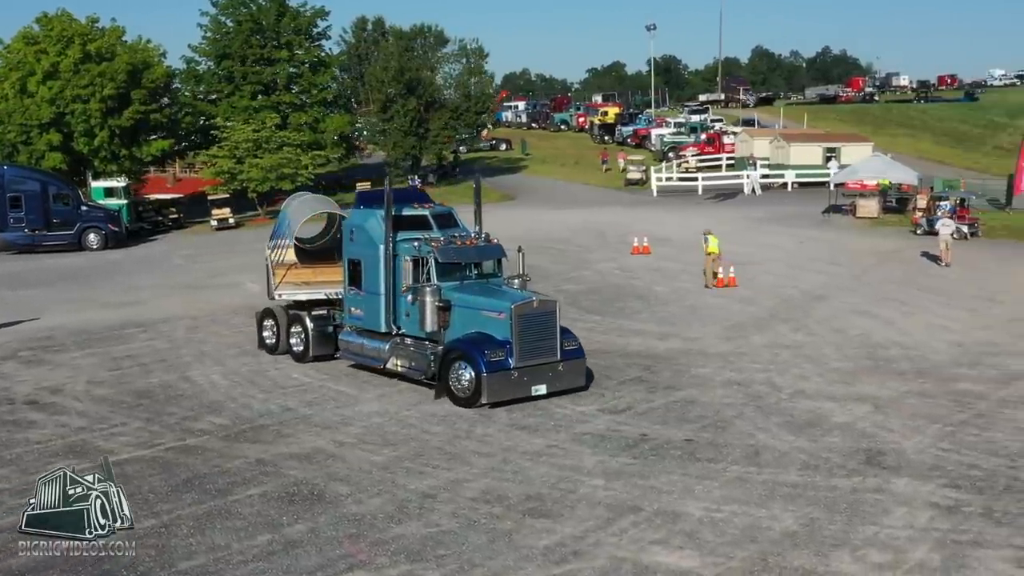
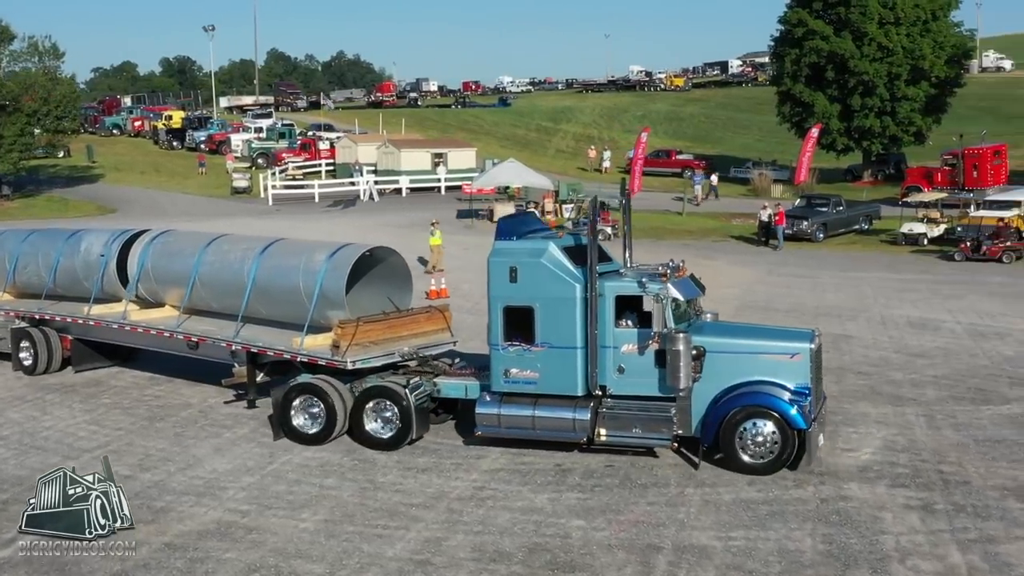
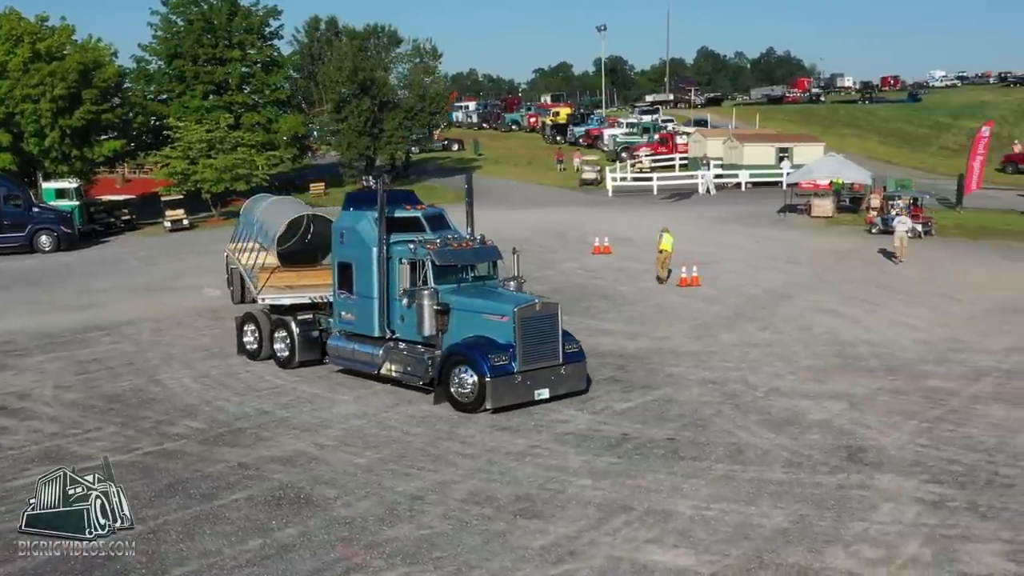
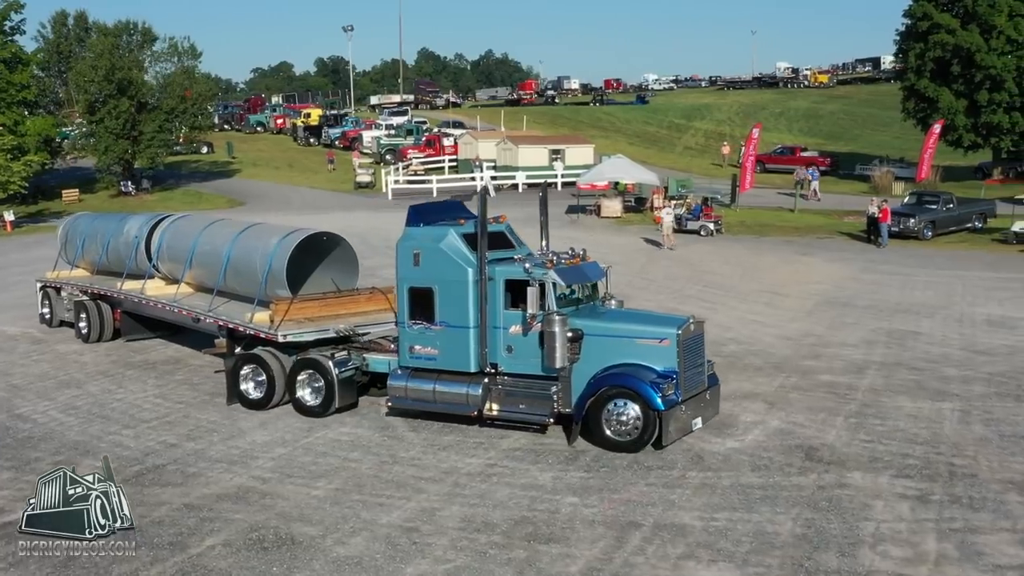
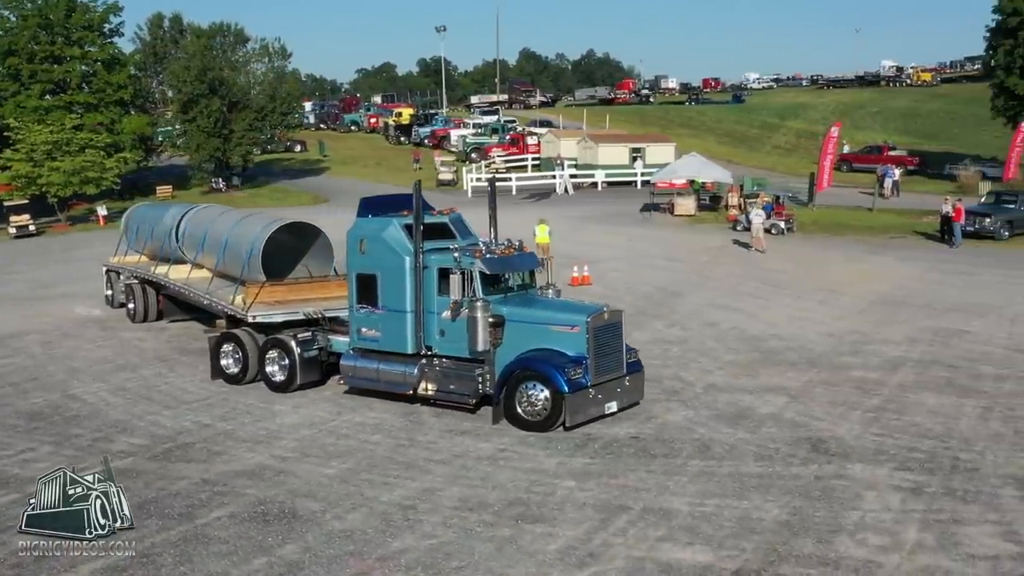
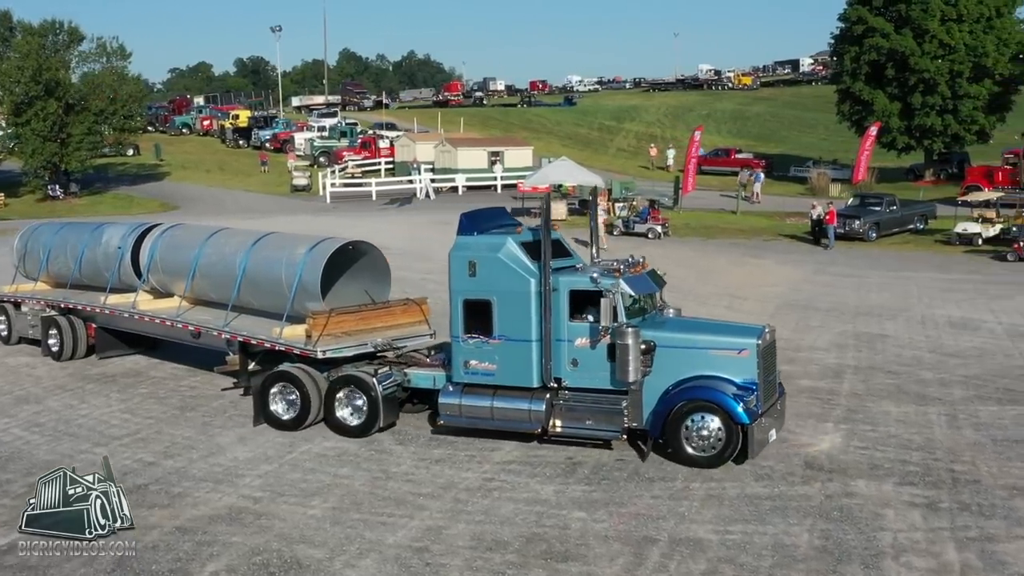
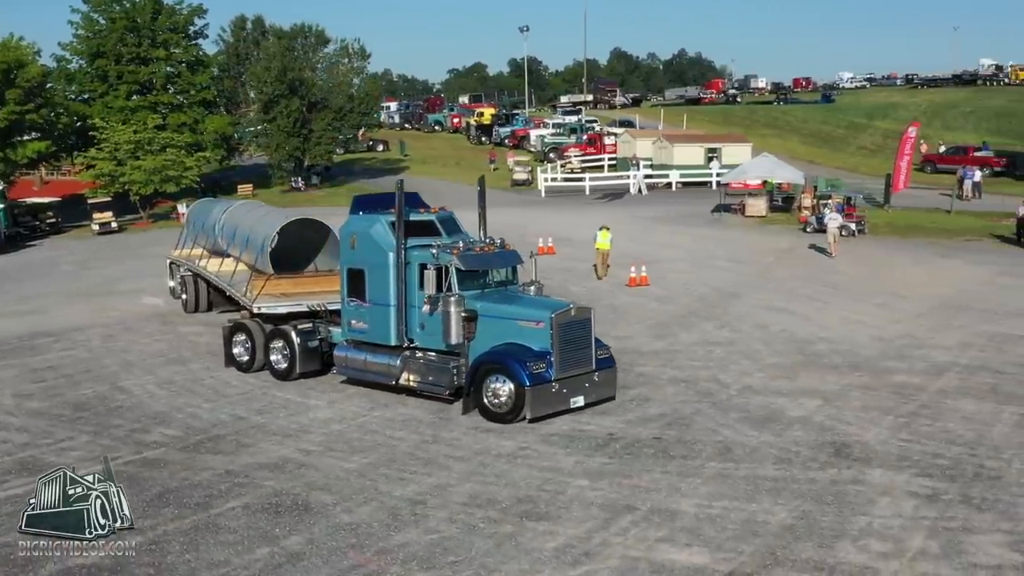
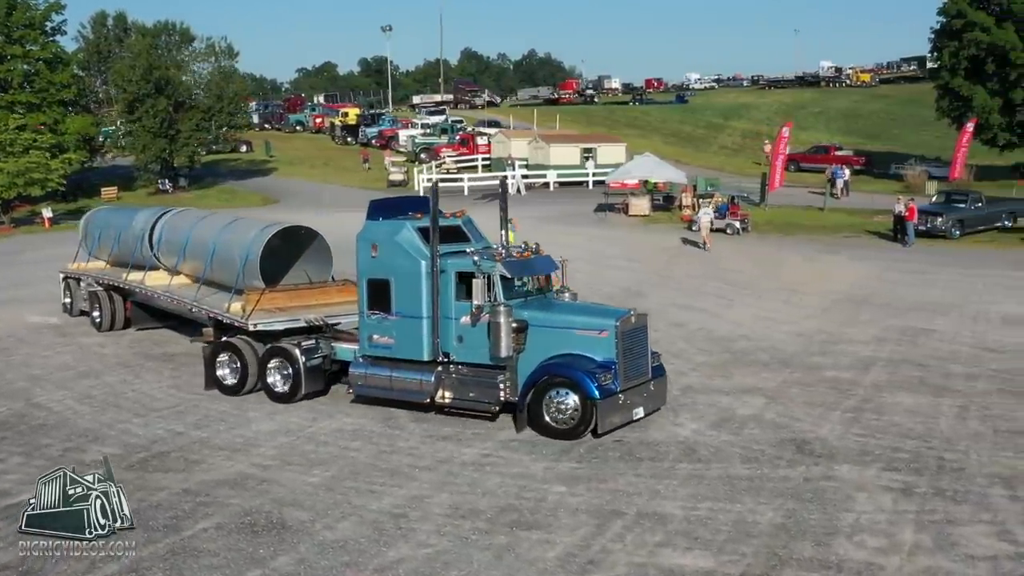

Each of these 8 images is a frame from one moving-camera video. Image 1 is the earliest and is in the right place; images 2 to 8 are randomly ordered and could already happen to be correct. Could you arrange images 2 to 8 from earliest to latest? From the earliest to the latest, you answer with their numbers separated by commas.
3, 7, 5, 8, 4, 6, 2
